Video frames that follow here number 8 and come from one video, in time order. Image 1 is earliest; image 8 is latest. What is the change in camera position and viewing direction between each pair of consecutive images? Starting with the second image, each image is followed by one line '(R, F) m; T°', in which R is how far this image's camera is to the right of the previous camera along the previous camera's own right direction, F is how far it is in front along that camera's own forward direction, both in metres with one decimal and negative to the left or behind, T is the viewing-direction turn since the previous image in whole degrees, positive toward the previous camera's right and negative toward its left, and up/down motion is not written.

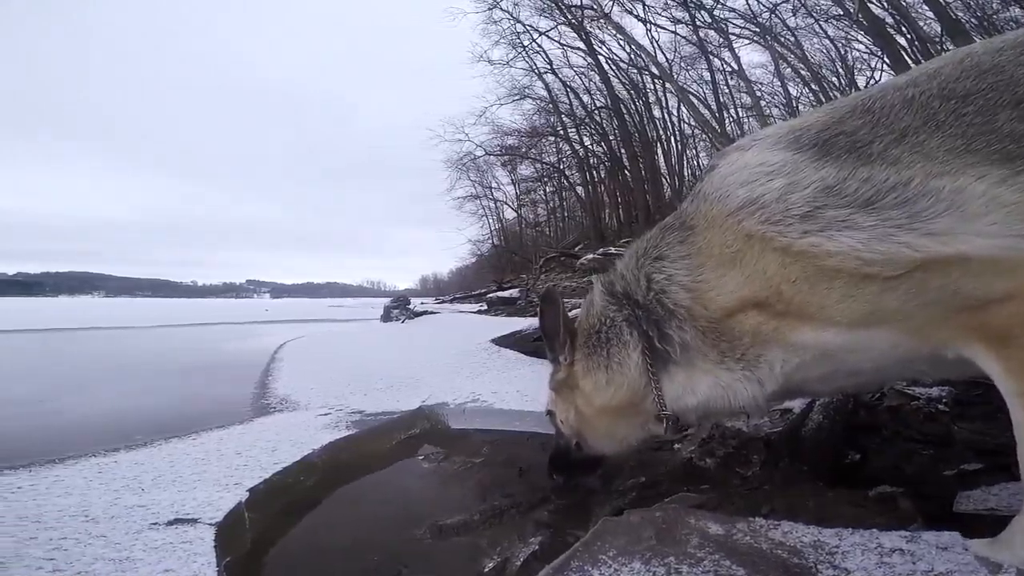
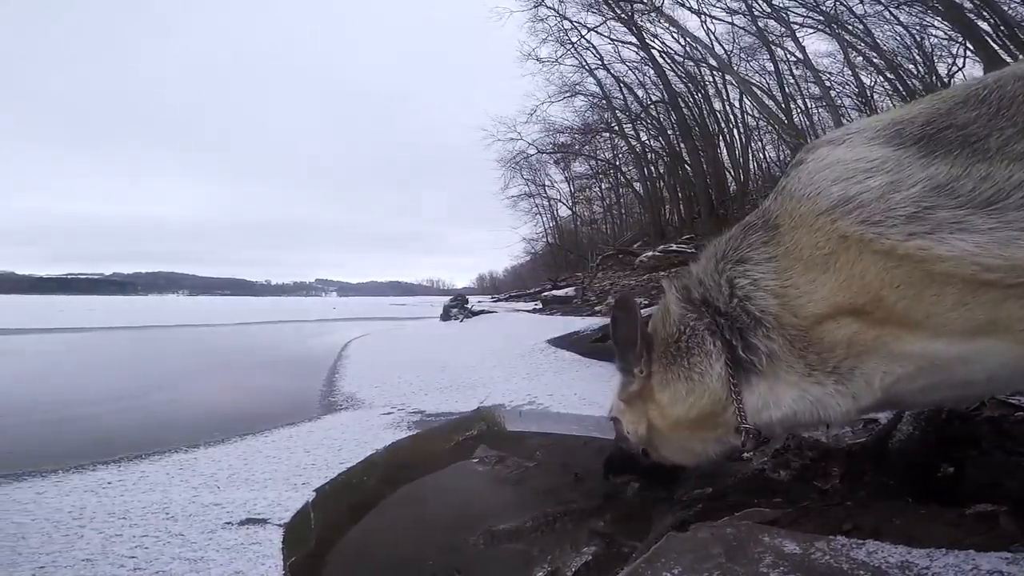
(0.0, +0.1) m; -5°
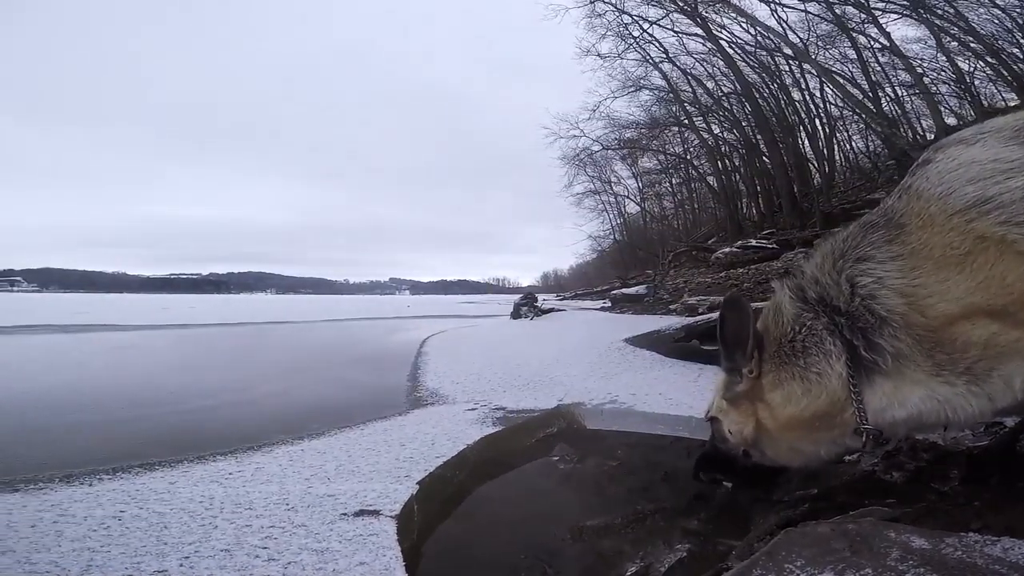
(-0.2, -0.1) m; -6°
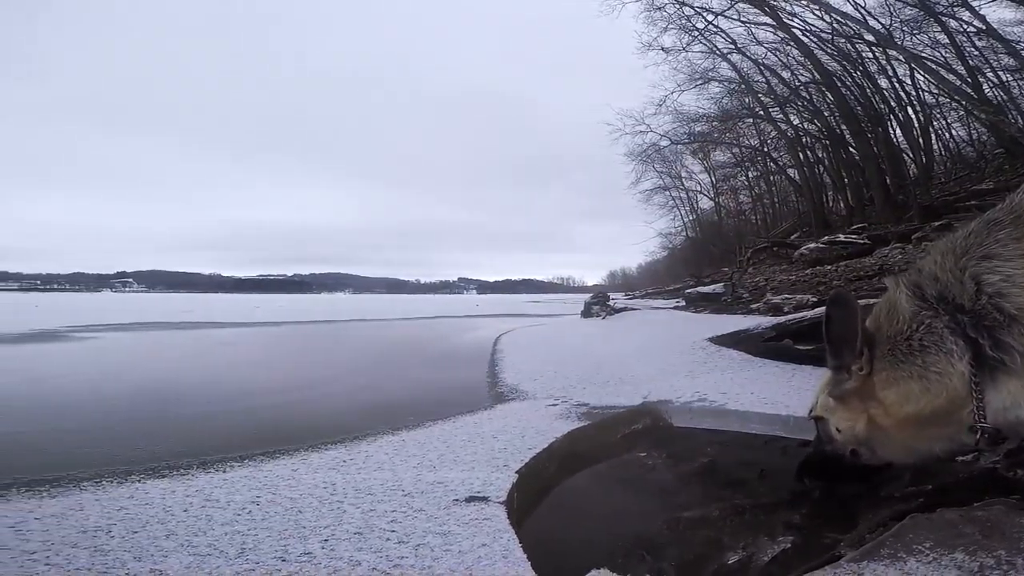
(-0.2, -0.1) m; -6°
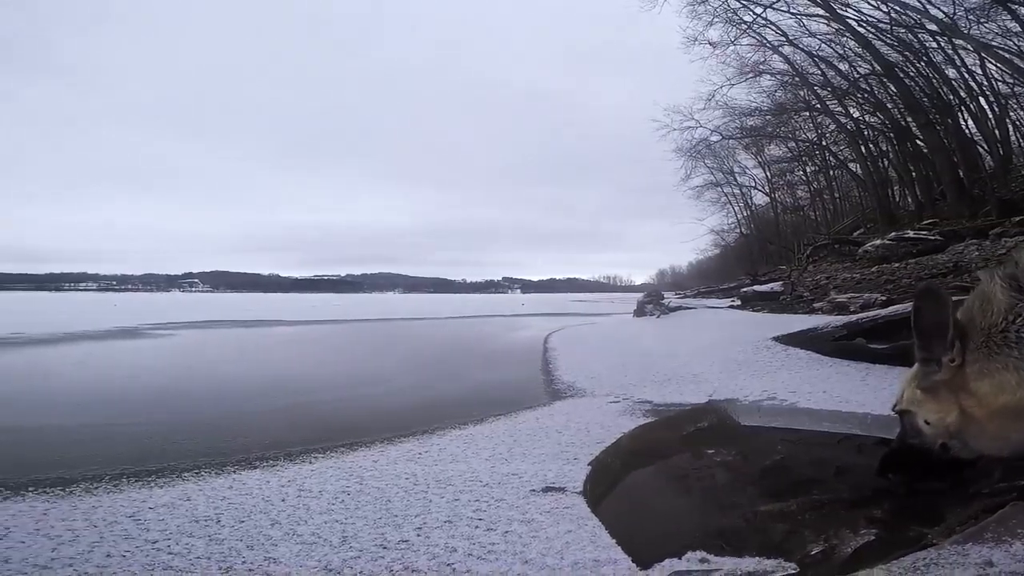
(-0.2, -0.2) m; -4°
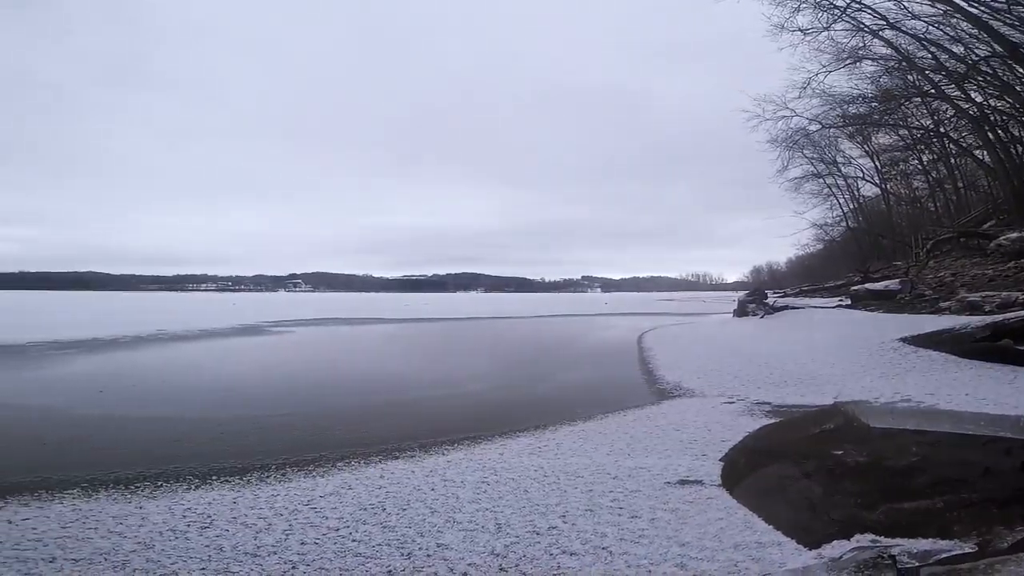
(-0.4, -0.4) m; -8°
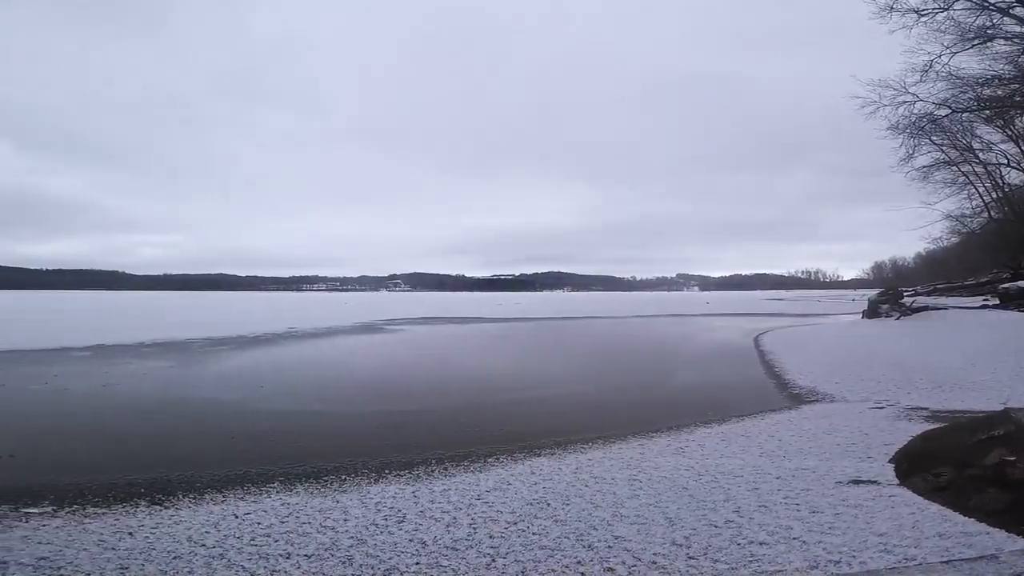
(-0.6, -0.6) m; -9°
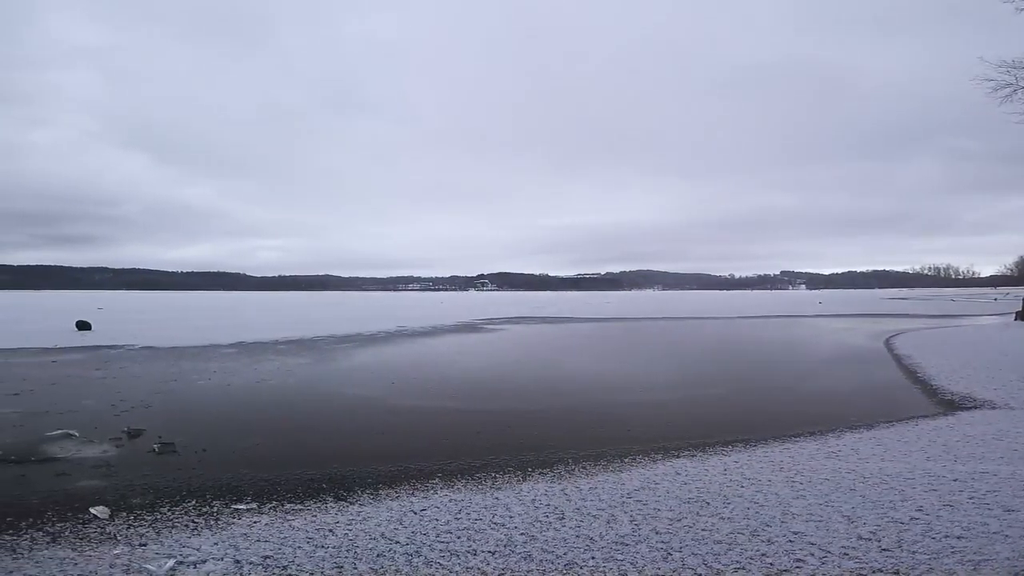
(-0.8, -0.7) m; -9°
